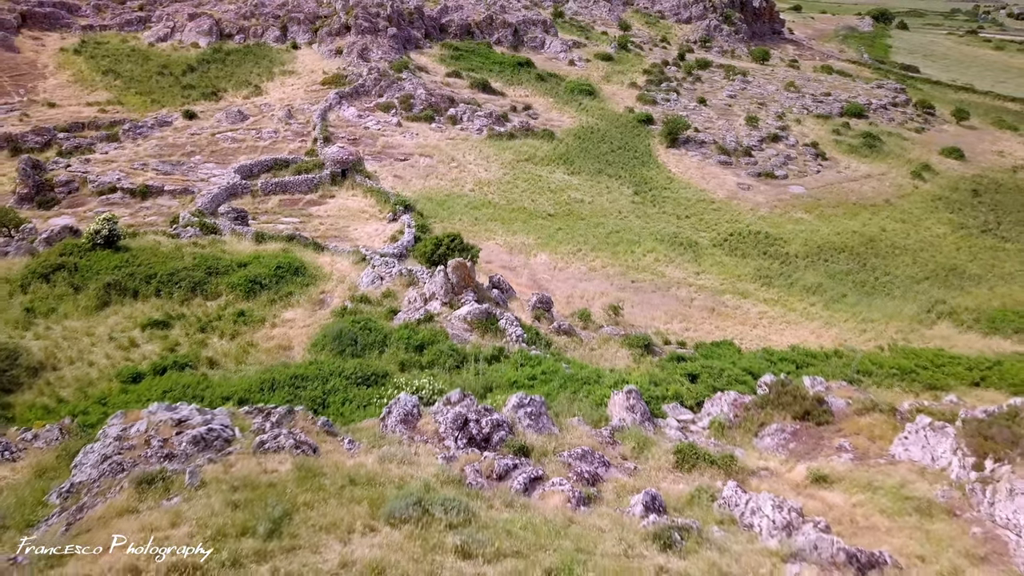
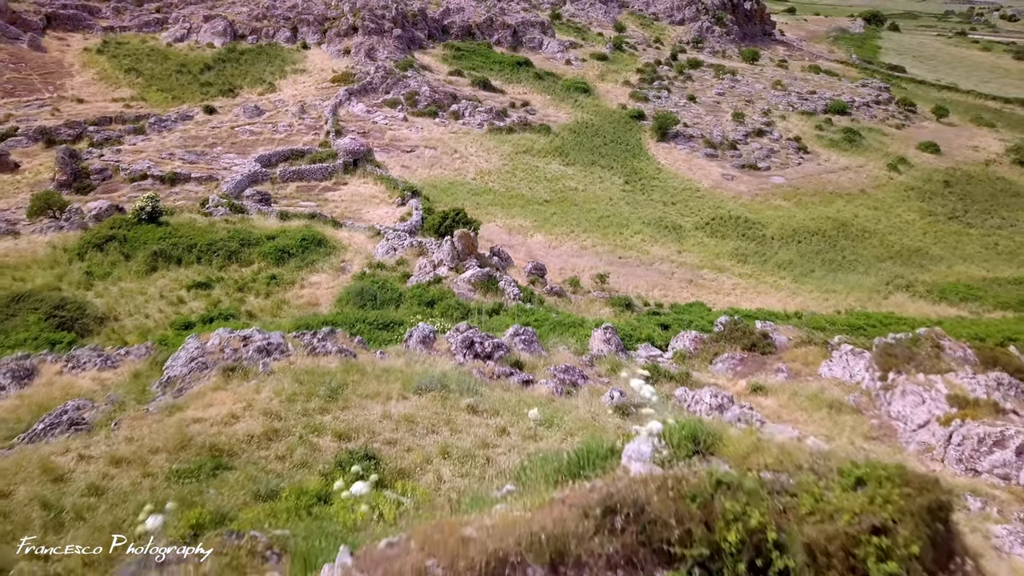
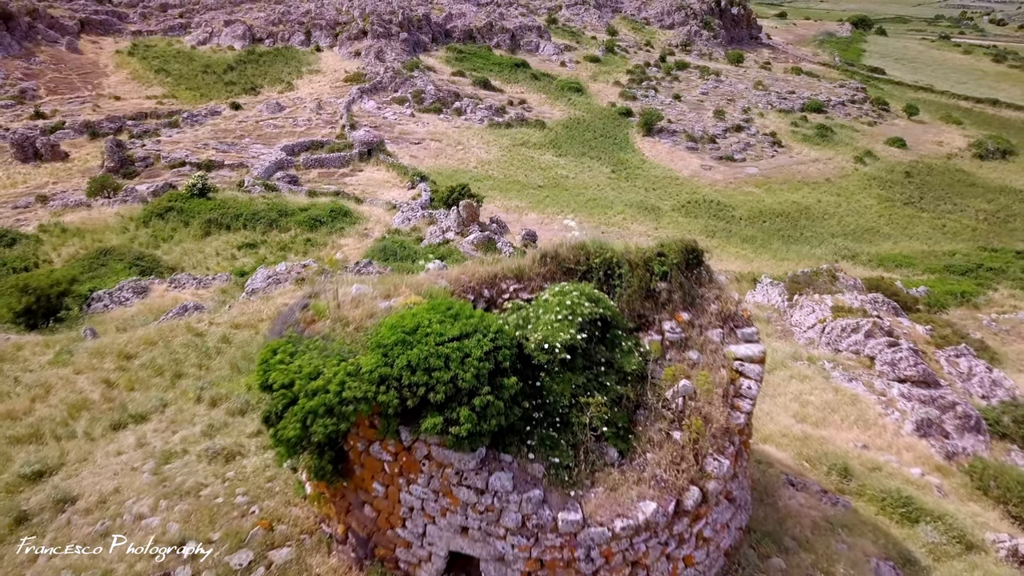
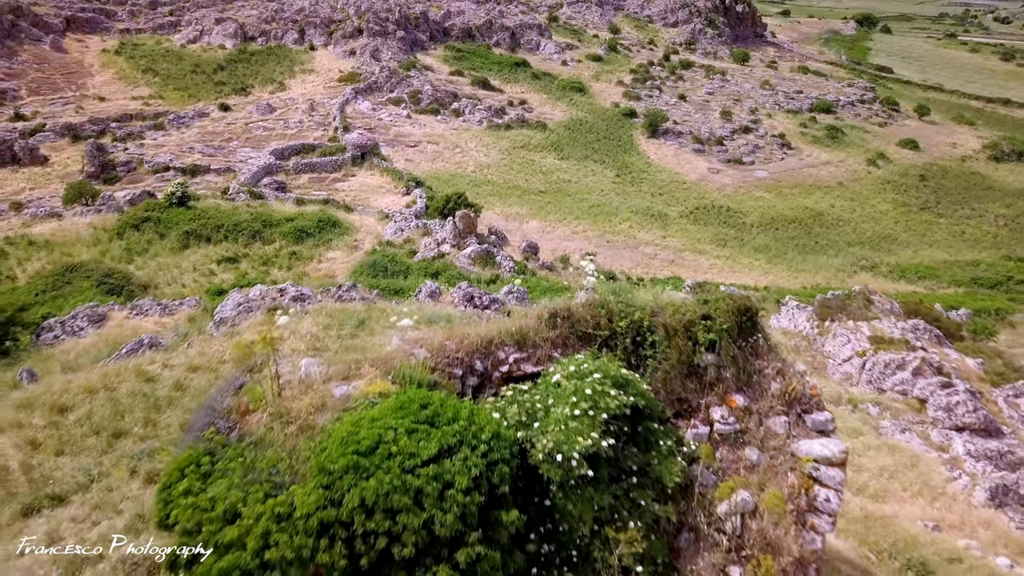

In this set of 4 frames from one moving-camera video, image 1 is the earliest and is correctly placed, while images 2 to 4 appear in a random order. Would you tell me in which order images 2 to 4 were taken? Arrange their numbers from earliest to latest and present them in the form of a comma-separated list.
2, 4, 3
